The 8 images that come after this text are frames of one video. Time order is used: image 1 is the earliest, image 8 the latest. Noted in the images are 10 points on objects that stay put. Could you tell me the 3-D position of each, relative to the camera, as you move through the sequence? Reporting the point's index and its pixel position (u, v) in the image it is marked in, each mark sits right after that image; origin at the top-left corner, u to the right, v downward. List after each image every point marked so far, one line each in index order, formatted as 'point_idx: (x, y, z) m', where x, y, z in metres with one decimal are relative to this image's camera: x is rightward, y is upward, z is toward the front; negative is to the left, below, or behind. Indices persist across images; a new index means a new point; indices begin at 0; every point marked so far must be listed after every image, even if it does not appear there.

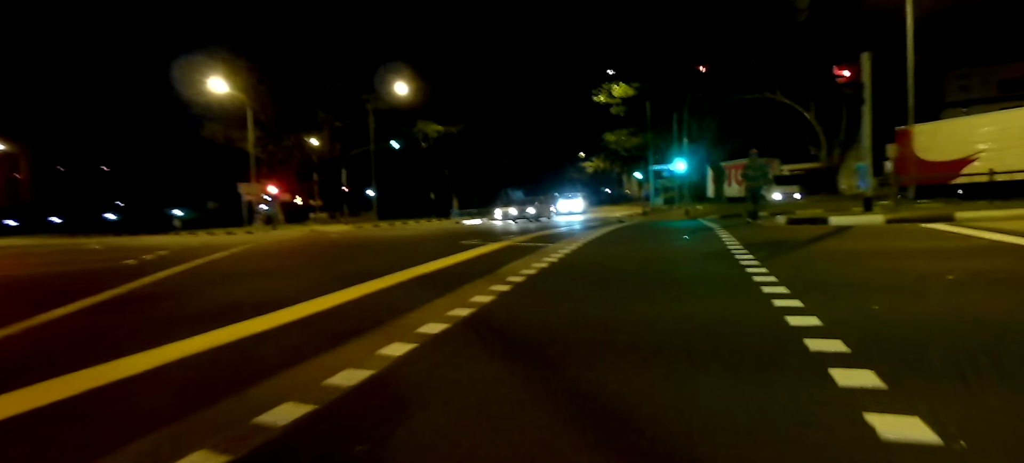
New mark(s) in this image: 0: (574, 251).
0: (+2.3, -0.7, +14.2) m
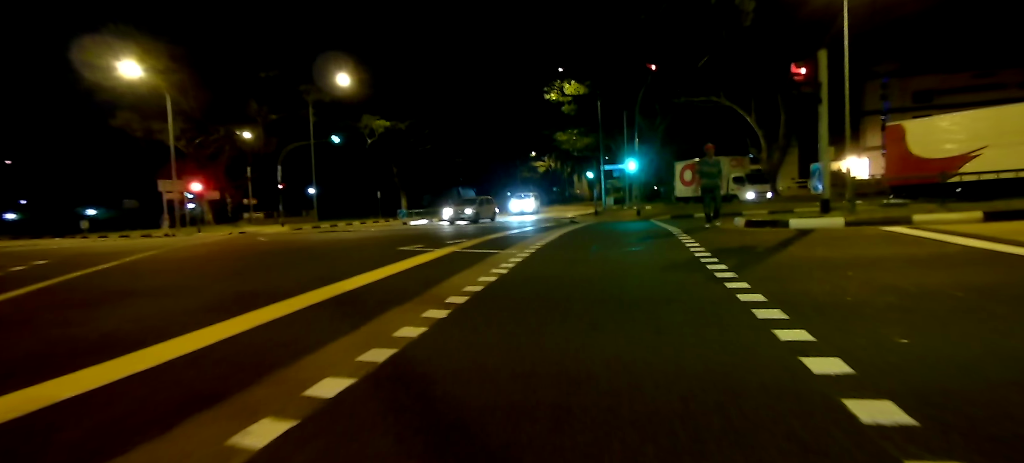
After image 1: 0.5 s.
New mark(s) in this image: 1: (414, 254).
0: (+0.7, -0.9, +12.9) m
1: (-3.7, -0.9, +17.7) m
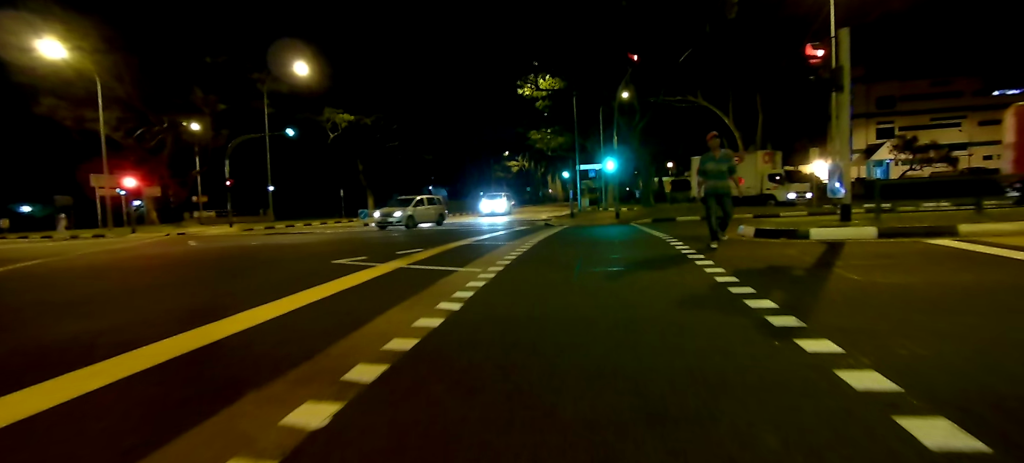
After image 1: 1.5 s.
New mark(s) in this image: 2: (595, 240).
0: (-0.3, -1.1, +10.3) m
1: (-4.9, -1.1, +14.8) m
2: (+4.0, -0.4, +19.0) m
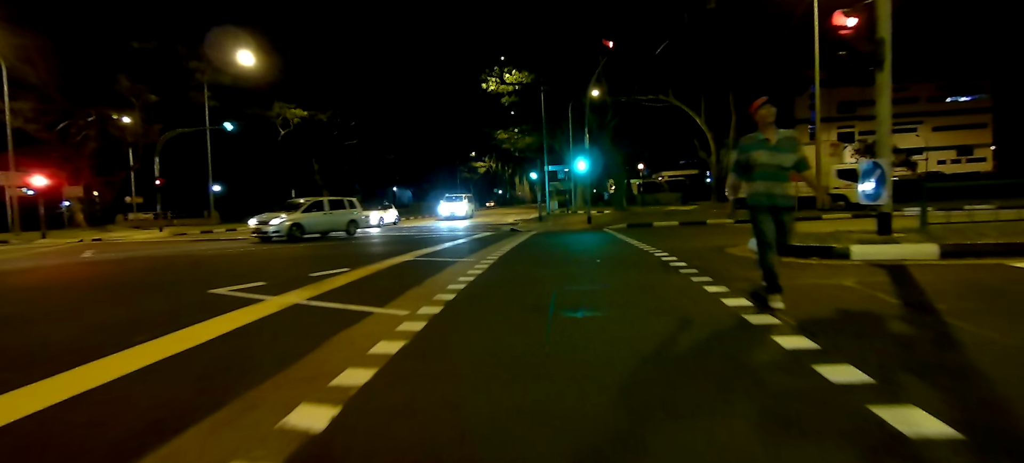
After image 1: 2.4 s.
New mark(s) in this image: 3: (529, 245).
0: (-1.2, -1.4, +7.4) m
1: (-6.2, -1.5, +11.5) m
2: (+2.4, -0.8, +16.4) m
3: (+0.9, -0.6, +19.0) m
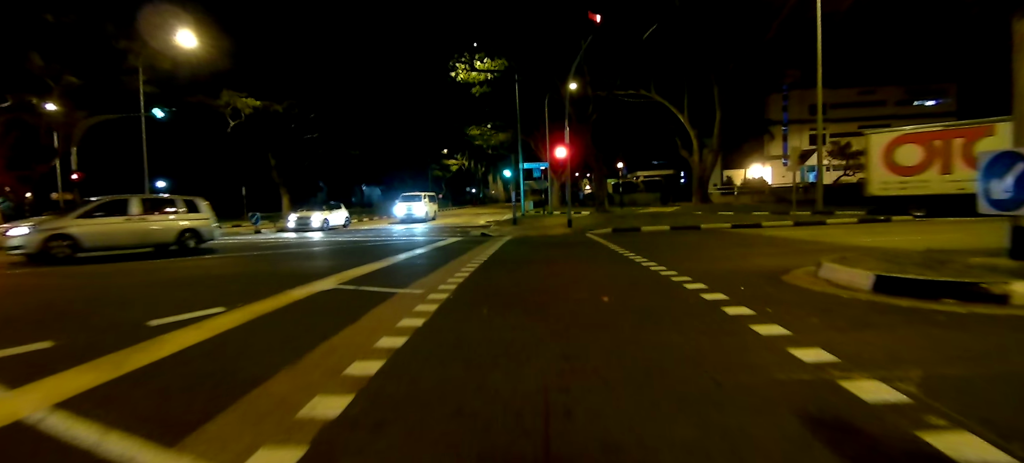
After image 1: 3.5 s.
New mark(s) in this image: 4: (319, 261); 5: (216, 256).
0: (-1.6, -1.8, +4.1) m
1: (-6.9, -1.8, +7.9) m
2: (+1.4, -1.1, +13.3) m
3: (-0.3, -0.9, +15.8) m
4: (-6.8, -1.1, +14.5) m
5: (-12.2, -1.1, +17.2) m
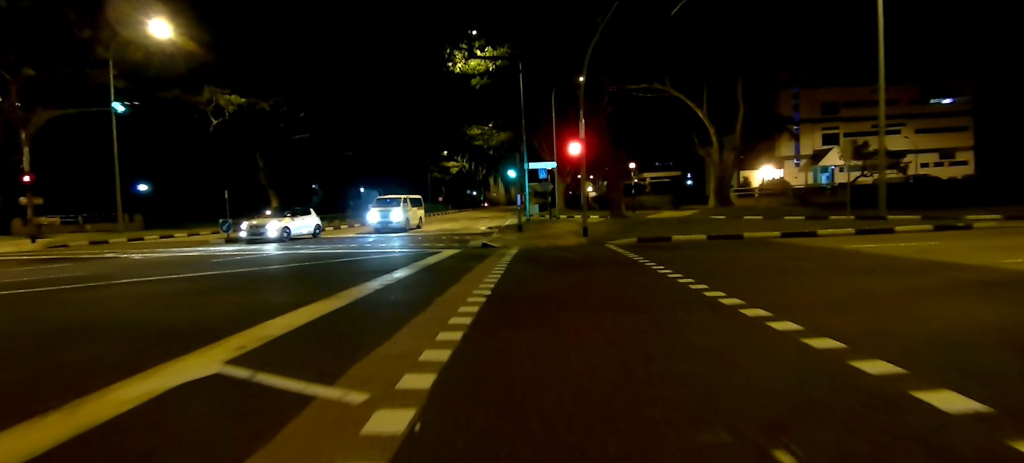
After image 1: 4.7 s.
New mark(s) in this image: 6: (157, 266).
0: (-1.3, -2.1, +0.6) m
1: (-6.6, -2.2, +4.4) m
2: (+1.6, -1.4, +9.8) m
3: (0.0, -1.3, +12.3) m
4: (-6.6, -1.5, +11.1) m
5: (-12.0, -1.6, +13.7) m
6: (-14.4, -1.4, +16.7) m
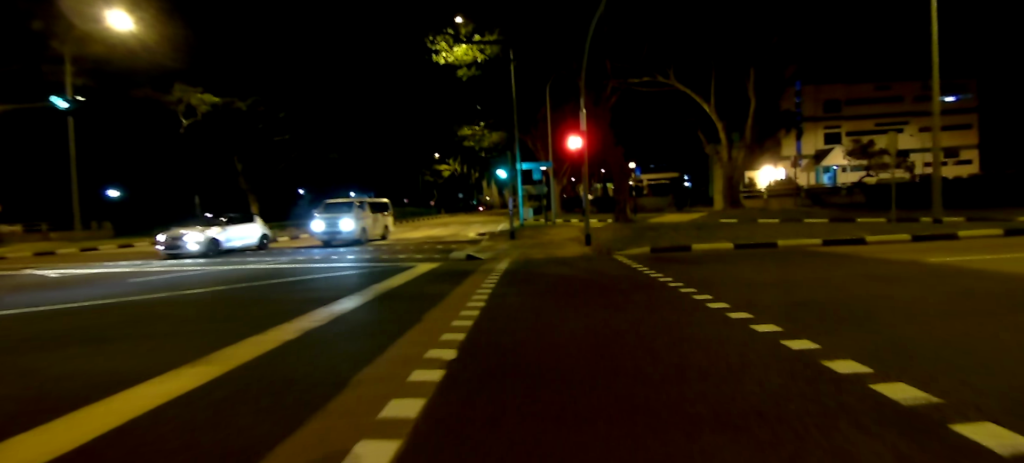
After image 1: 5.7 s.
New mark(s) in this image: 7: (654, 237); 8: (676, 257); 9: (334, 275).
0: (-1.5, -2.3, -2.4) m
1: (-6.8, -2.5, +1.4) m
2: (+1.4, -1.7, +6.9) m
3: (-0.3, -1.6, +9.3) m
4: (-6.9, -1.9, +8.0) m
5: (-12.3, -2.0, +10.6) m
6: (-14.8, -1.9, +13.6) m
7: (+6.3, -0.2, +18.5) m
8: (+5.7, -0.9, +14.5) m
9: (-5.4, -1.3, +14.2) m
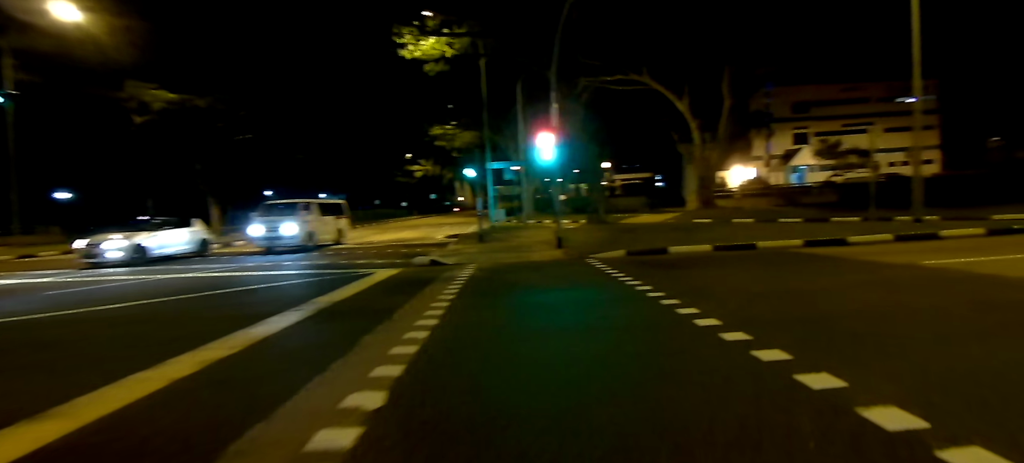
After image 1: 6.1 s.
0: (-1.6, -2.4, -3.7) m
1: (-7.1, -2.6, -0.2) m
2: (+0.7, -1.8, +5.7) m
3: (-1.1, -1.7, +8.1) m
4: (-7.6, -2.0, +6.4) m
5: (-13.1, -2.2, +8.7) m
6: (-15.8, -2.1, +11.6) m
7: (+5.0, -0.2, +17.6) m
8: (+4.6, -1.0, +13.6) m
9: (-6.5, -1.4, +12.7) m
